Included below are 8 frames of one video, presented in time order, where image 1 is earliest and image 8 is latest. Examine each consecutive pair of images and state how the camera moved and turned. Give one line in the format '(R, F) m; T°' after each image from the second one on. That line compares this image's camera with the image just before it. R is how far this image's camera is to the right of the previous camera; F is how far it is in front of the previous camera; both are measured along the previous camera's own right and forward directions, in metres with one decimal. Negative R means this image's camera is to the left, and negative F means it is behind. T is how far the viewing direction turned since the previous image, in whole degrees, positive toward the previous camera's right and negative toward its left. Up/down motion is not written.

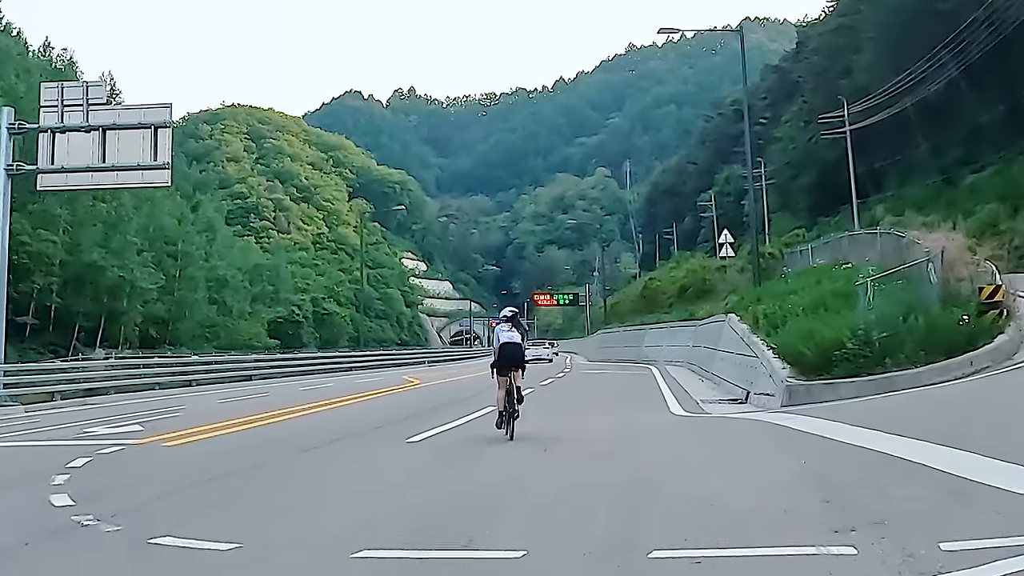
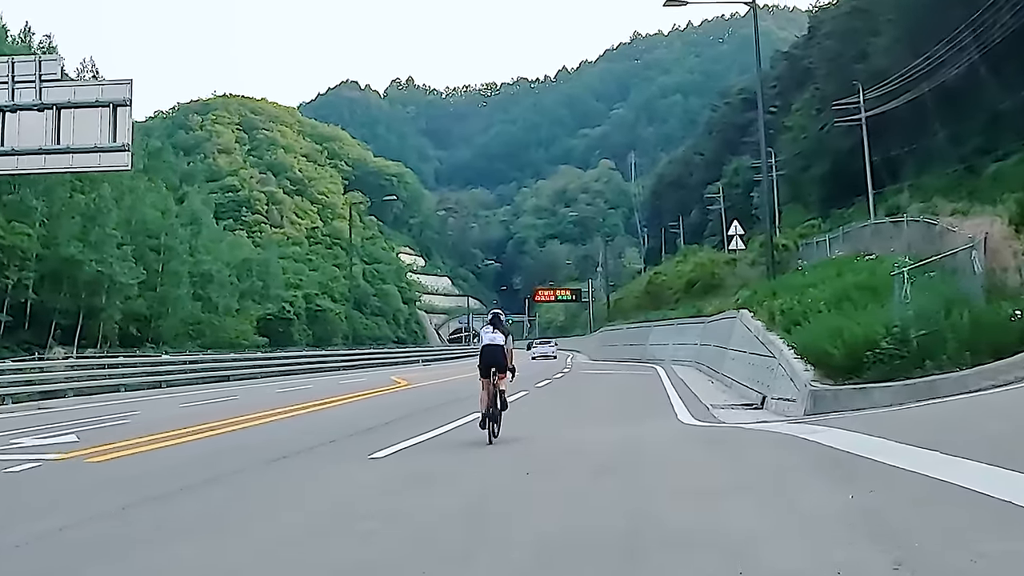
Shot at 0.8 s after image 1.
(+0.3, +2.5) m; 0°
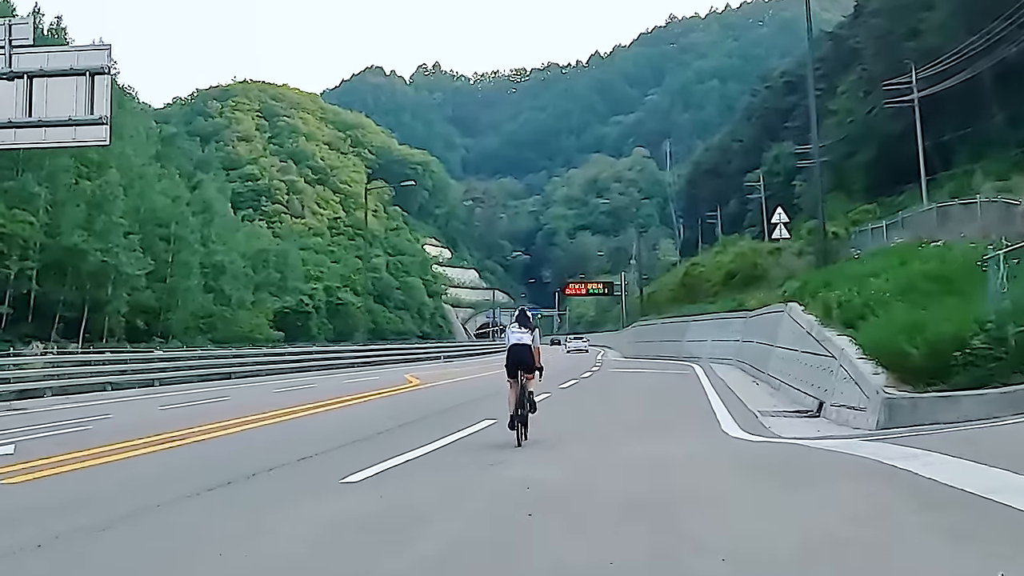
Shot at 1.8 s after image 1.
(+0.3, +2.9) m; -2°
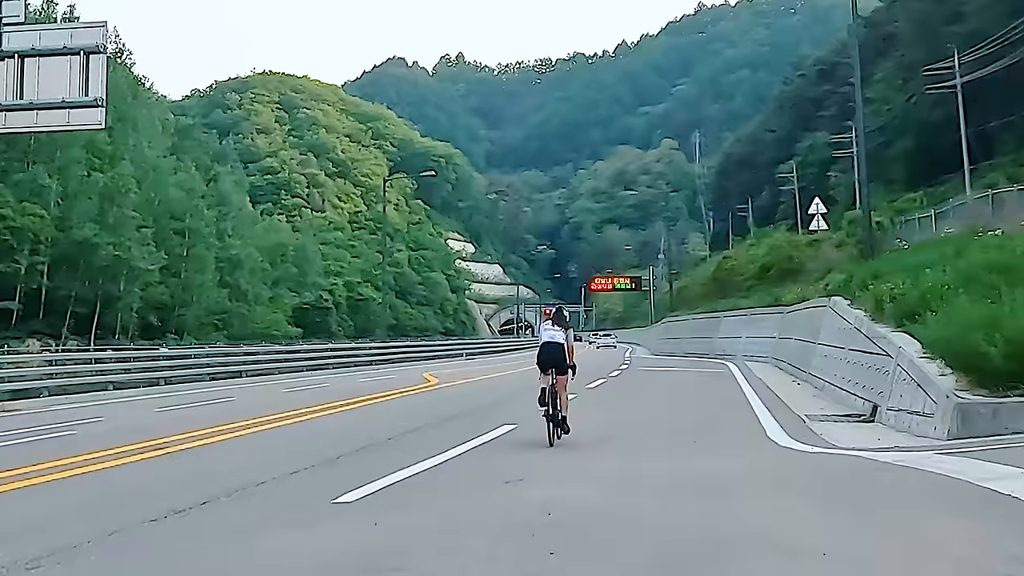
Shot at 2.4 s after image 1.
(+0.1, +1.7) m; -1°
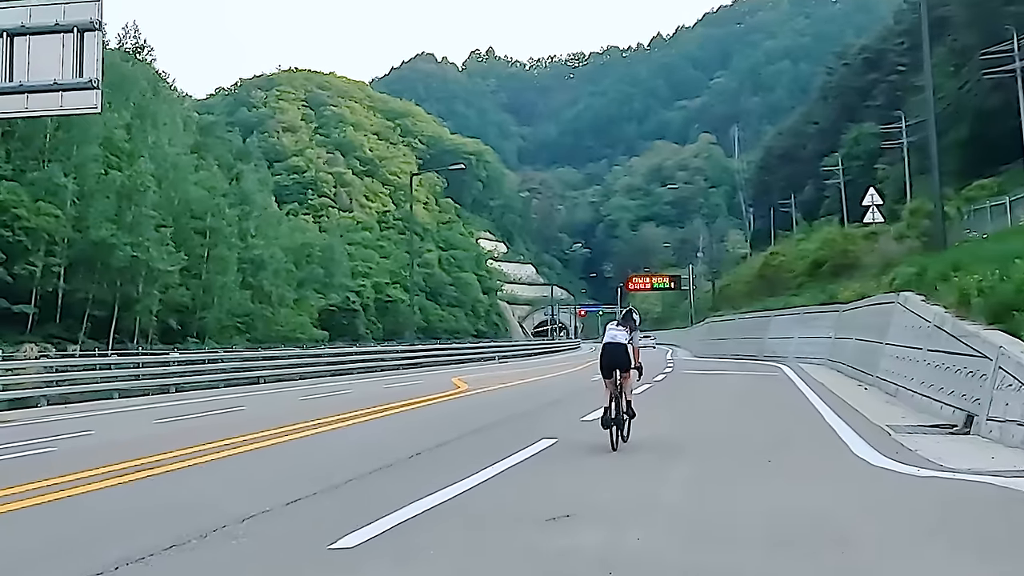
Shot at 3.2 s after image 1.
(-0.1, +2.2) m; -2°
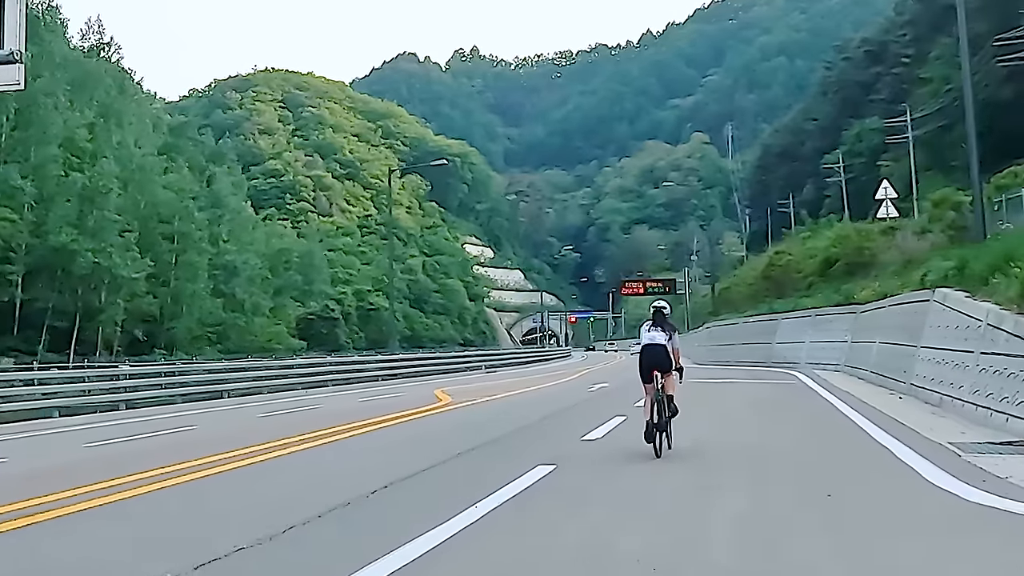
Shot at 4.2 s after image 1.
(0.0, +2.6) m; +1°
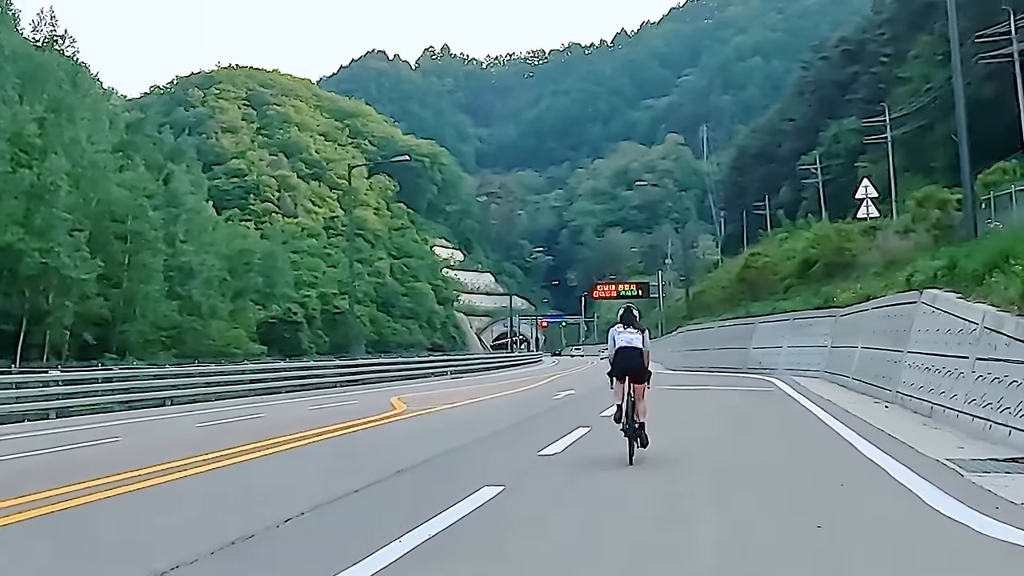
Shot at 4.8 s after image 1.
(+0.3, +1.5) m; +1°
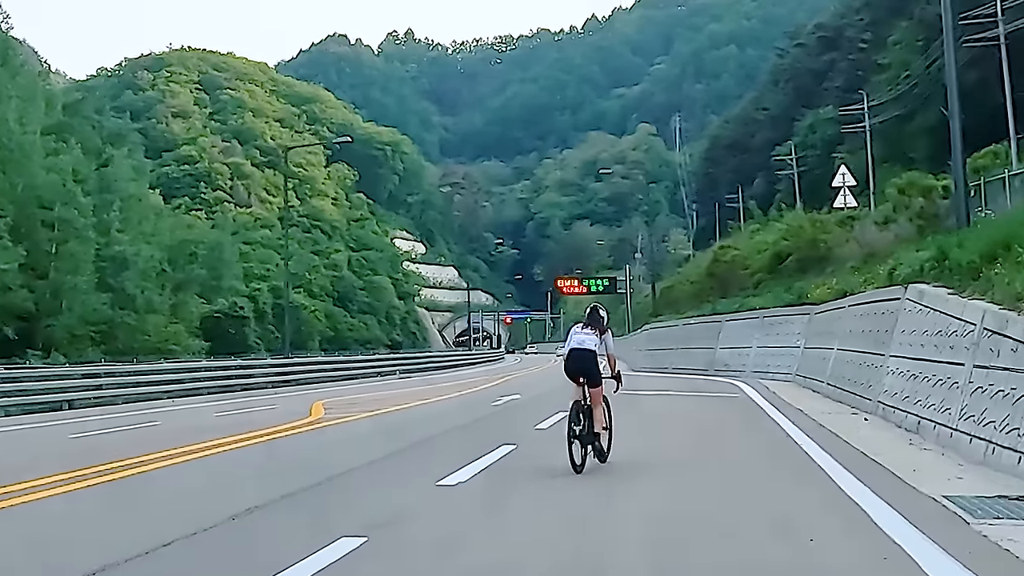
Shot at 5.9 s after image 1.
(+0.7, +2.5) m; +1°
